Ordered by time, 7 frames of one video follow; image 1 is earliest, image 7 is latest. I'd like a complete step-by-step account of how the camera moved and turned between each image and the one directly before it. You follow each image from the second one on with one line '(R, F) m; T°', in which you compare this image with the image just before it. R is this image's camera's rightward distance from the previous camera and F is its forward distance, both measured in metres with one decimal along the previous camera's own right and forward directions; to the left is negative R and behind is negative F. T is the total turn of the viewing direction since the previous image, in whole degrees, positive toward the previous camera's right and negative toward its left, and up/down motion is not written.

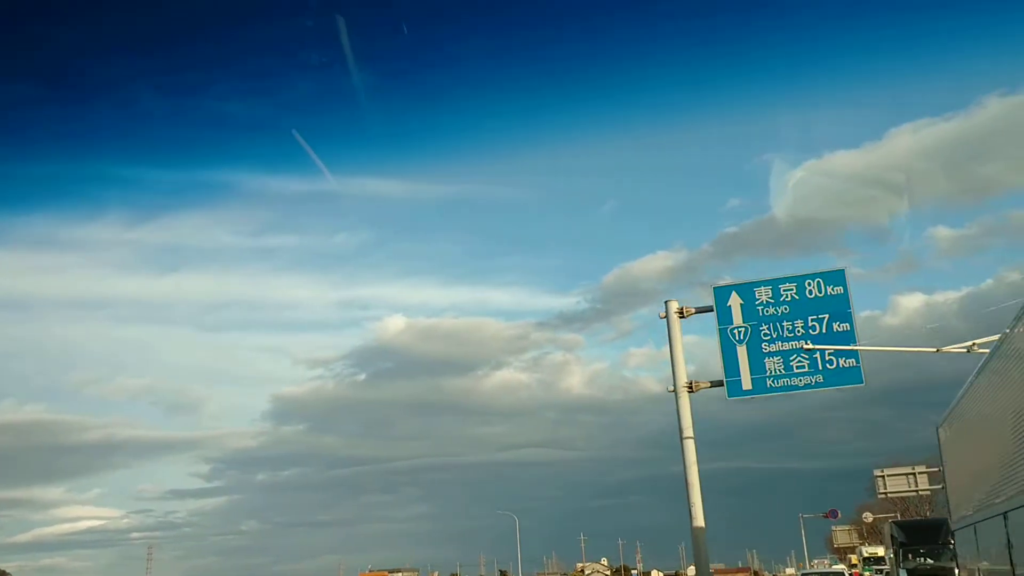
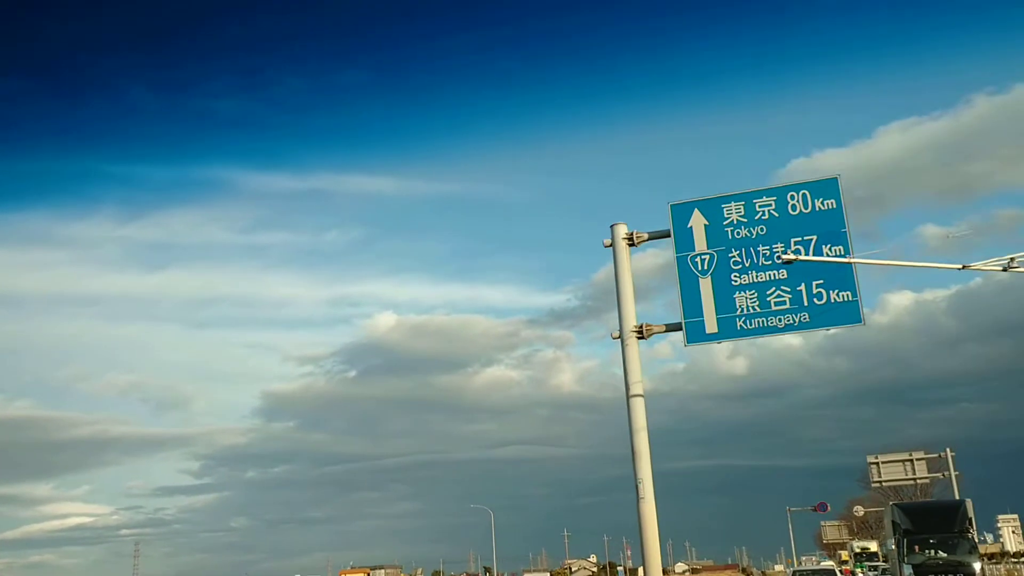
(+0.6, +1.7) m; +1°
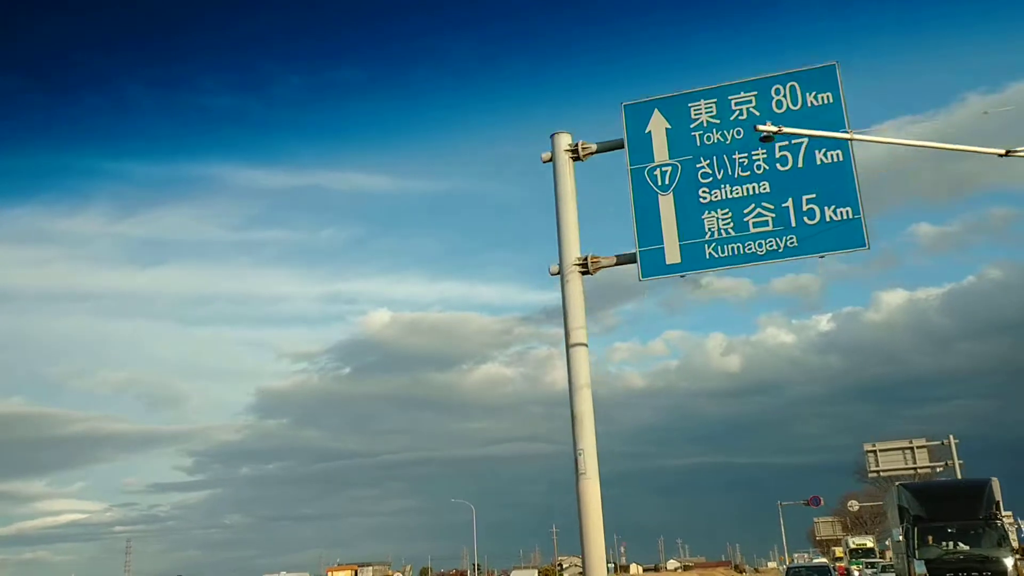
(+0.3, +0.8) m; 0°
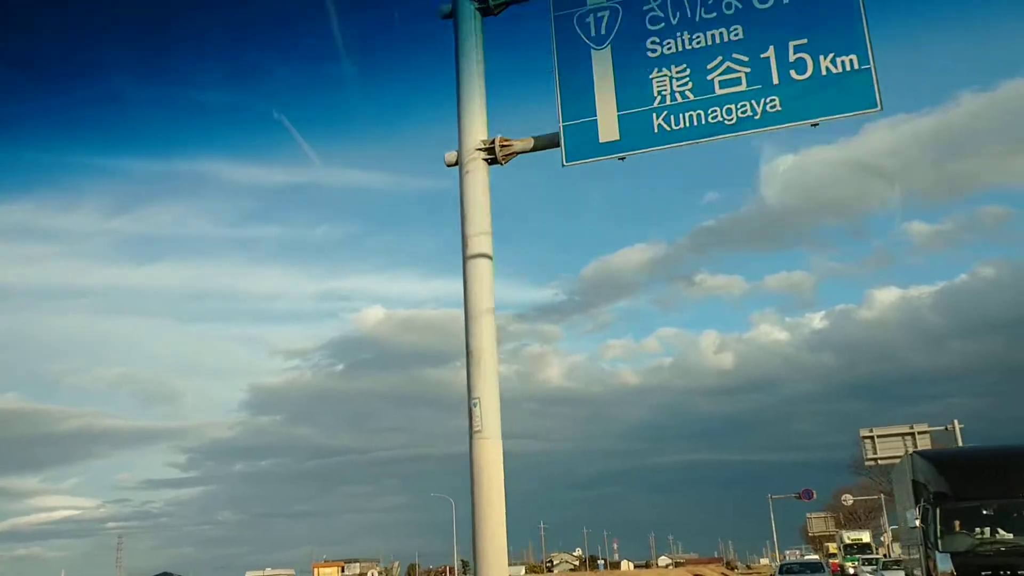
(+0.3, +0.9) m; 0°
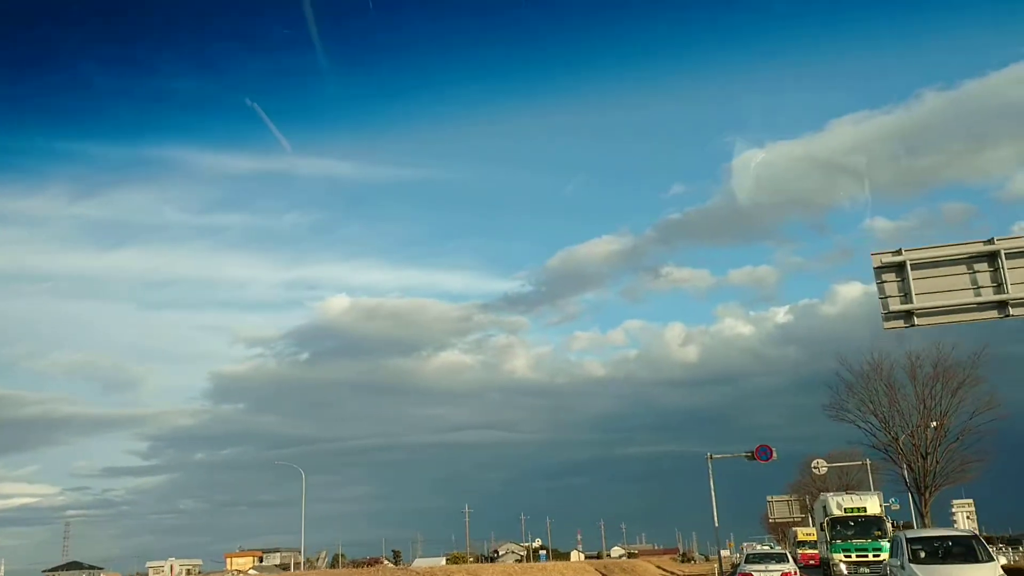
(+1.8, +5.7) m; +2°
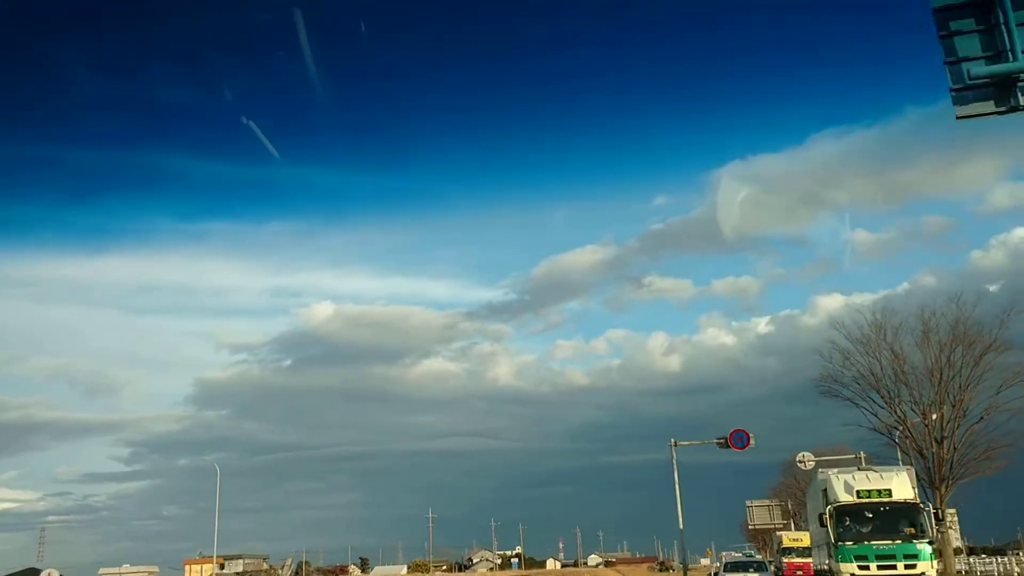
(+0.6, +1.7) m; +1°
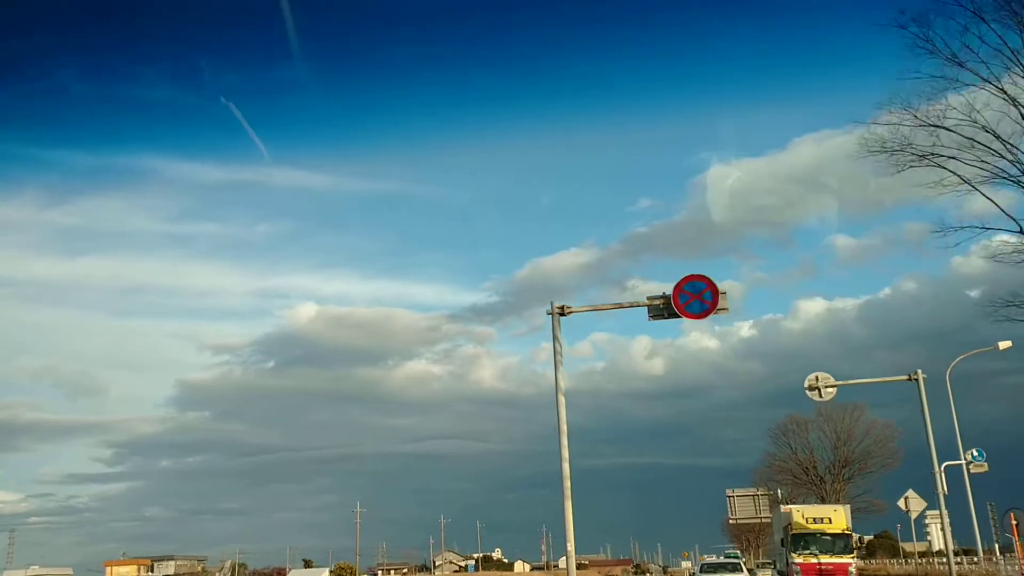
(+1.3, +4.7) m; +1°
